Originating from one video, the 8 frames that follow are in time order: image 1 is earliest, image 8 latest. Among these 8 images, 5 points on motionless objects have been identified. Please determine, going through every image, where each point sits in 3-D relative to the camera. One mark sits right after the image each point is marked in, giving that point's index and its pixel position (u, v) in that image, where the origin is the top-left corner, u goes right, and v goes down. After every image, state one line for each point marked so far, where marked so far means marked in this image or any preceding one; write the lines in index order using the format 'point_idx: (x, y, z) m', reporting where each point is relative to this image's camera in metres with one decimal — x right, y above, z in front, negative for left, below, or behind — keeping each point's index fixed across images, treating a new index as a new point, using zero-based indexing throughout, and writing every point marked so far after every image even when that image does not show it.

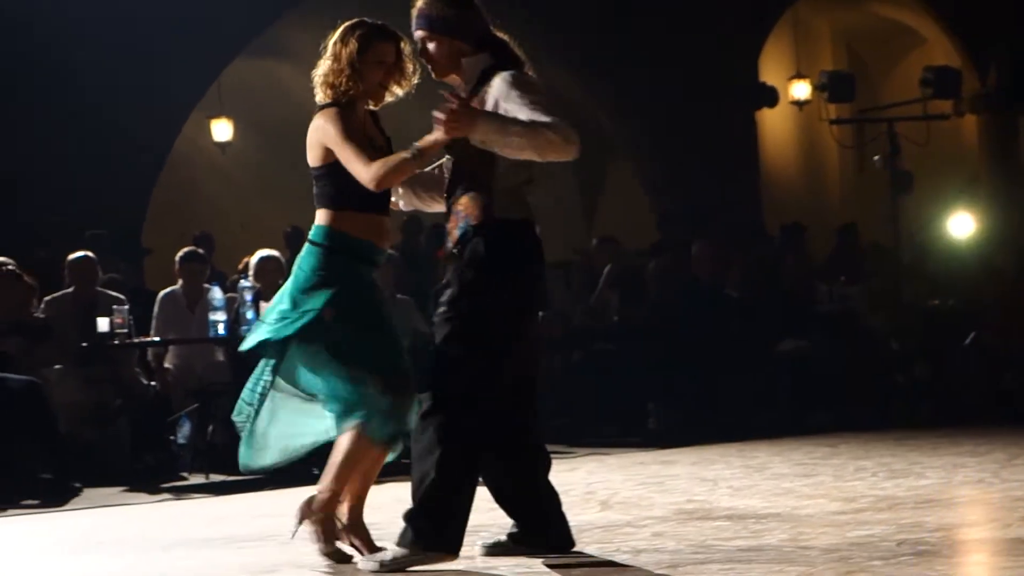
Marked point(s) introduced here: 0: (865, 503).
0: (+1.8, -1.1, +6.9) m
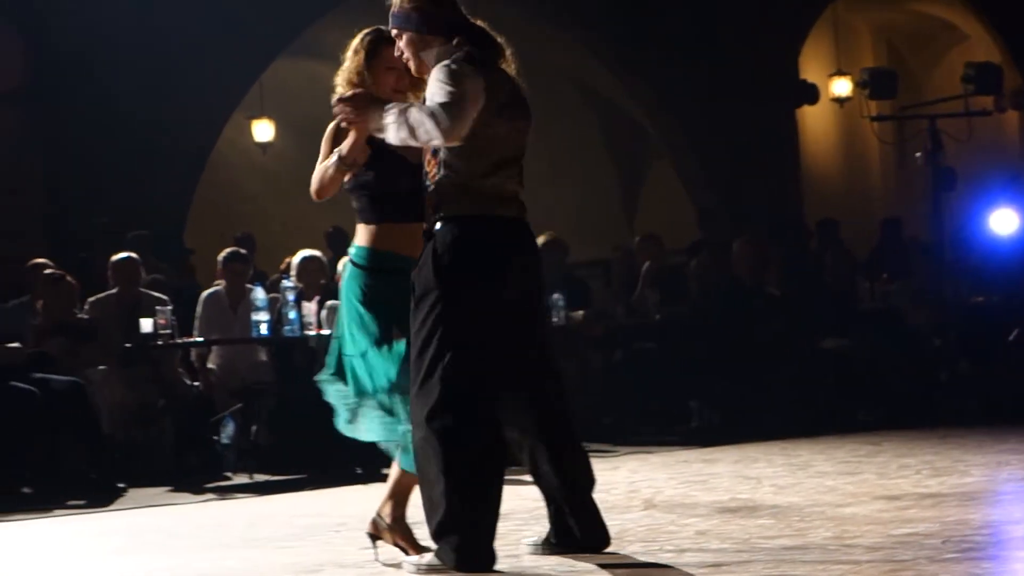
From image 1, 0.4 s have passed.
0: (+2.0, -1.0, +6.9) m
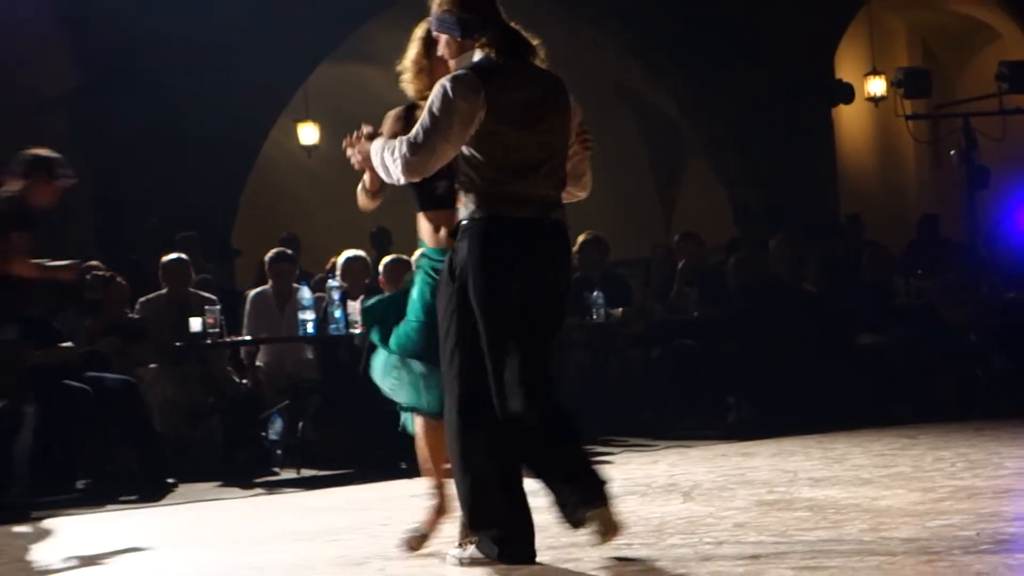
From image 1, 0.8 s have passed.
0: (+2.2, -1.0, +7.0) m
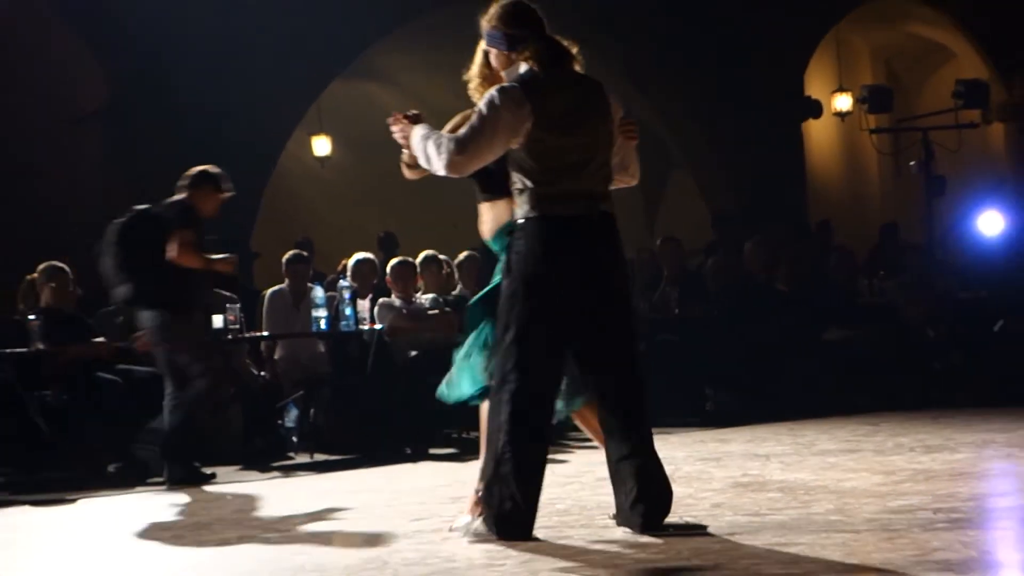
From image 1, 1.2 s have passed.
0: (+2.2, -1.0, +7.8) m
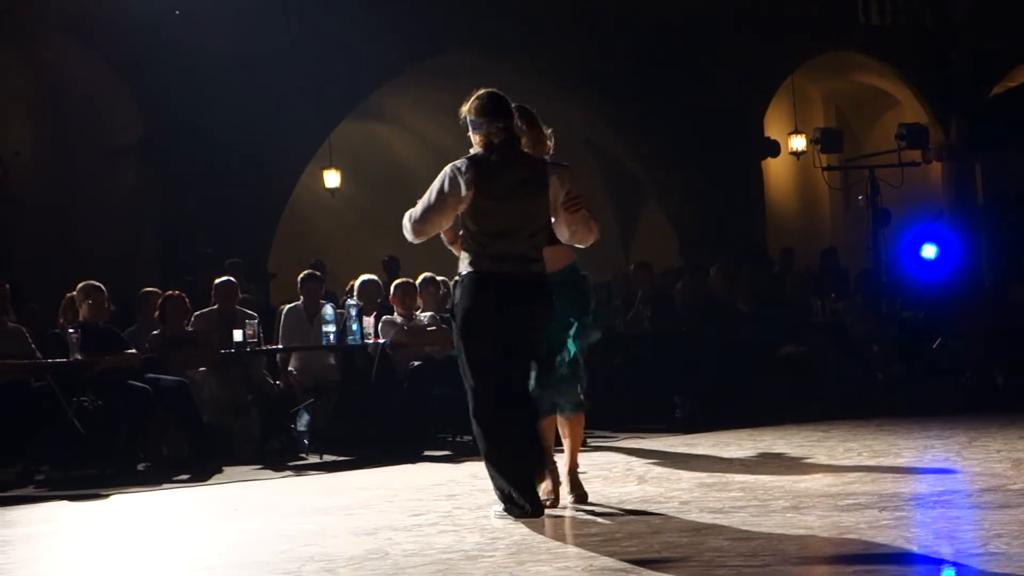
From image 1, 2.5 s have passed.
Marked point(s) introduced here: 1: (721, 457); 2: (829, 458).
0: (+2.1, -1.2, +8.8) m
1: (+1.4, -1.2, +9.7) m
2: (+2.1, -1.1, +9.5) m
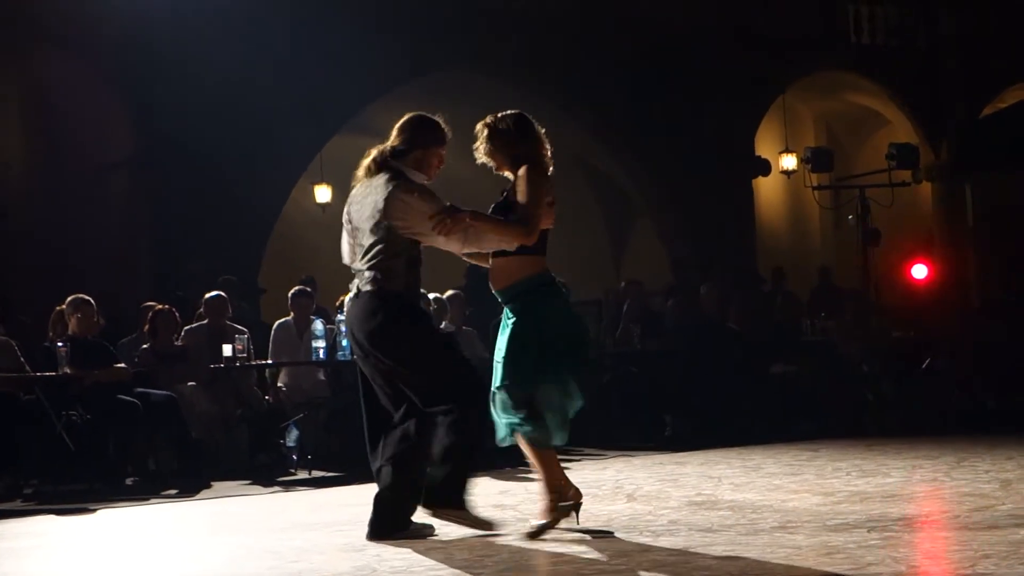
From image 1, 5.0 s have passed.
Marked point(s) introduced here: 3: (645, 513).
0: (+2.0, -1.3, +8.8) m
1: (+1.3, -1.3, +9.7) m
2: (+2.0, -1.3, +9.5) m
3: (+0.7, -1.3, +8.2) m
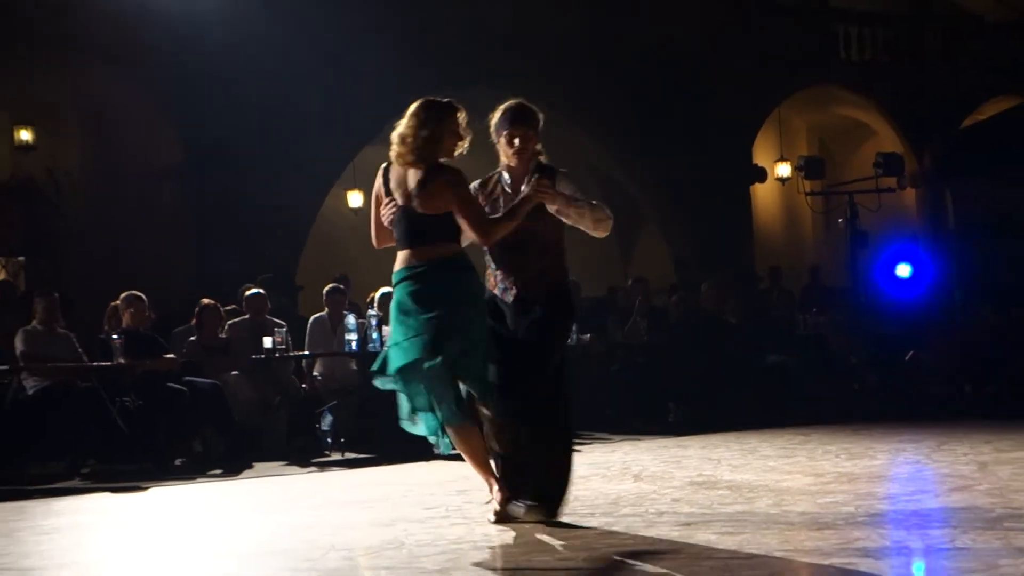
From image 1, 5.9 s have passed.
0: (+2.1, -1.3, +9.7) m
1: (+1.5, -1.3, +10.6) m
2: (+2.2, -1.3, +10.4) m
3: (+0.9, -1.3, +9.1) m
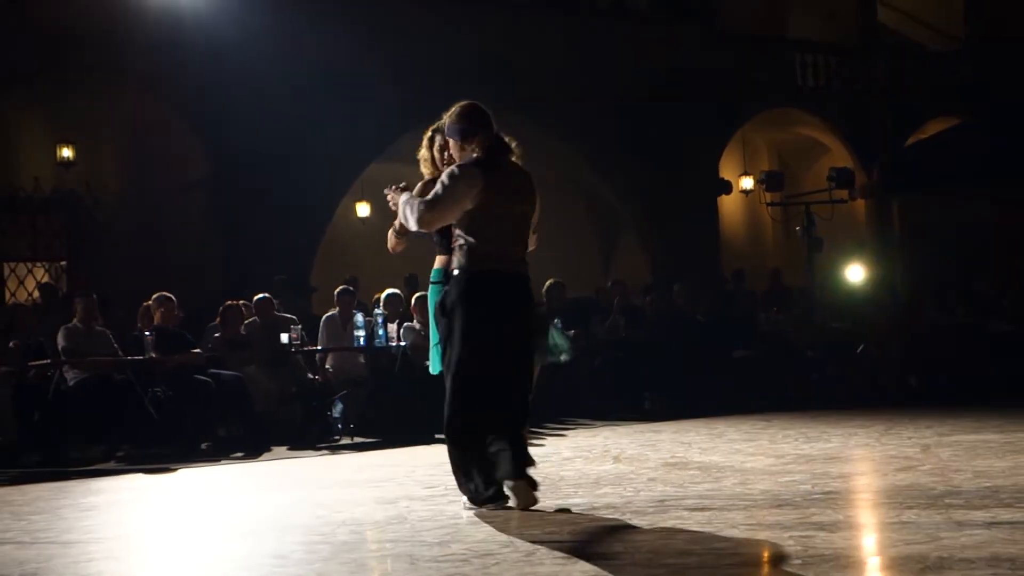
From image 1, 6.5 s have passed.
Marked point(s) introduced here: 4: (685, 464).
0: (+2.1, -1.3, +11.0) m
1: (+1.4, -1.3, +11.9) m
2: (+2.1, -1.3, +11.7) m
3: (+0.8, -1.3, +10.4) m
4: (+1.3, -1.3, +10.9) m
